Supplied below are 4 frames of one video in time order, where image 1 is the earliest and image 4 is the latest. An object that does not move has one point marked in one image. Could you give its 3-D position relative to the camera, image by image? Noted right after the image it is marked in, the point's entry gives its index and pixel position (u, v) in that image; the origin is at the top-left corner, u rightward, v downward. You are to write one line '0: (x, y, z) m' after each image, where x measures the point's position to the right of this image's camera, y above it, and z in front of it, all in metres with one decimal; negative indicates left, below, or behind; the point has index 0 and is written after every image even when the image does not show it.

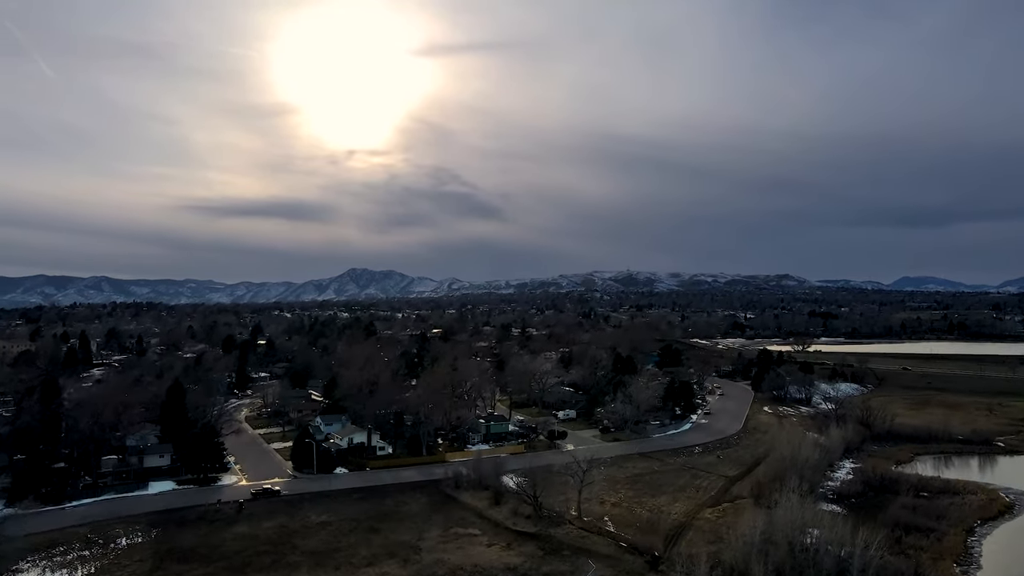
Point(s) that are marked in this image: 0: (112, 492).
0: (-12.5, -6.3, +19.1) m
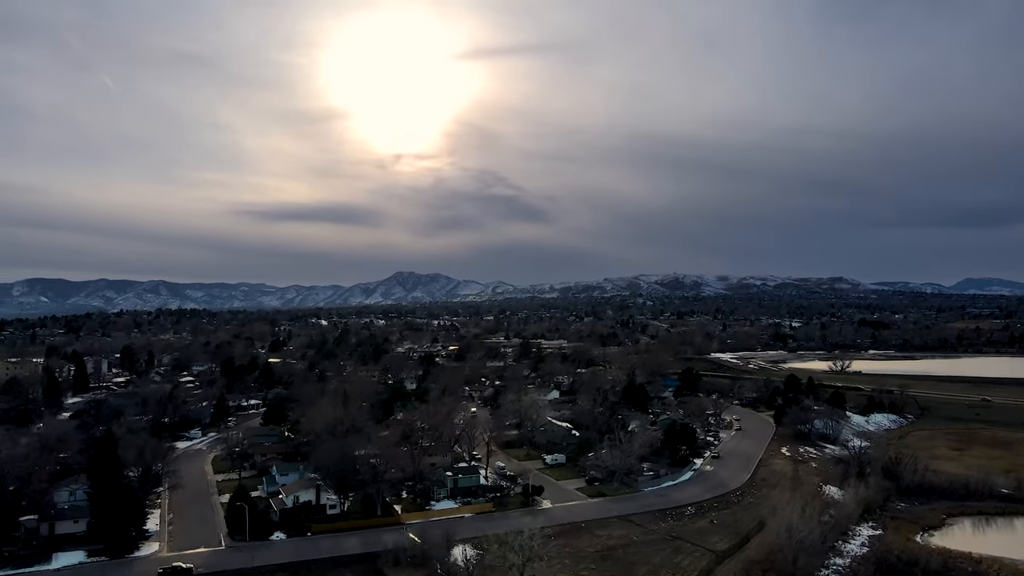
0: (-14.2, -7.9, +17.5) m
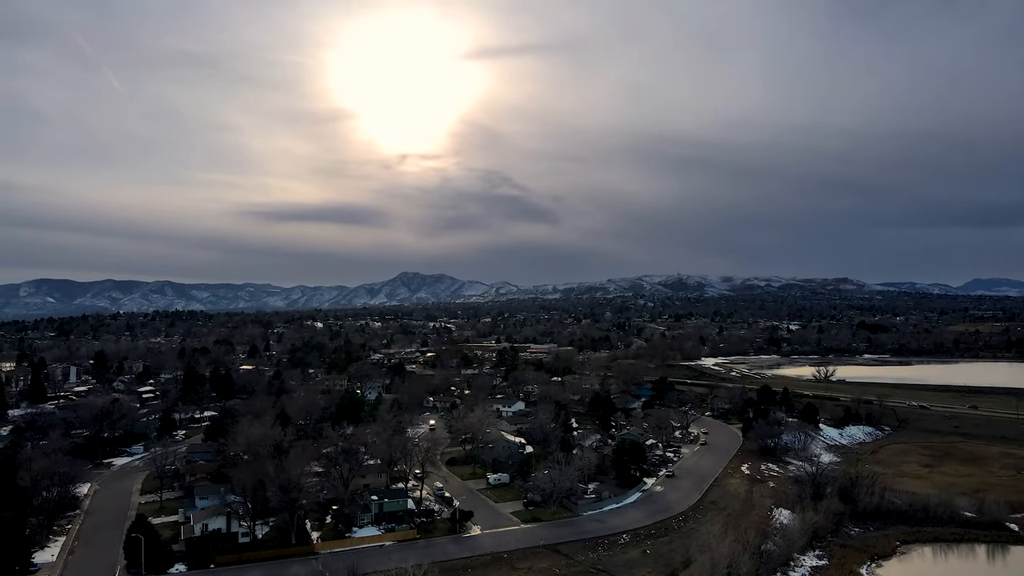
0: (-17.1, -8.5, +16.5) m
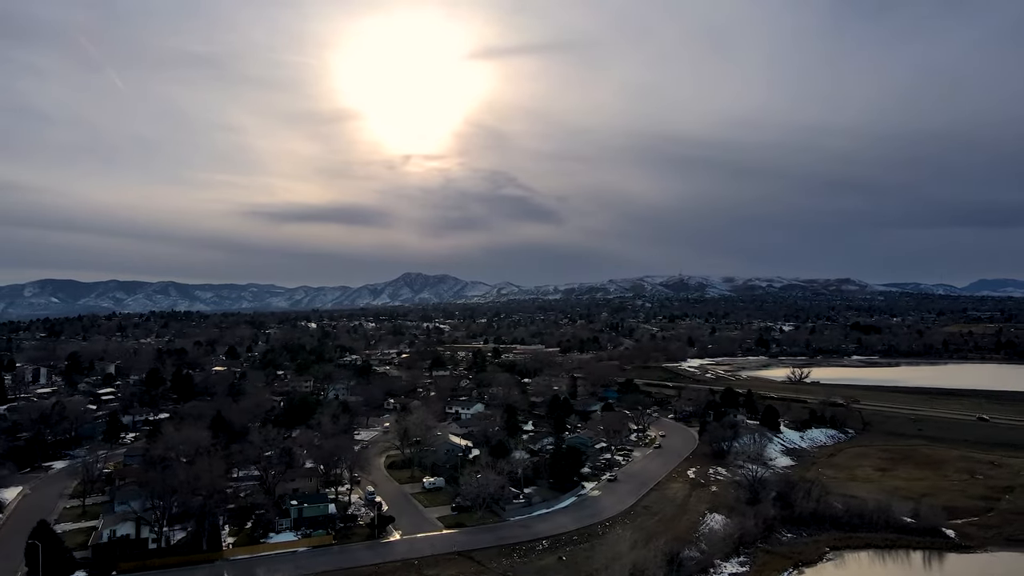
0: (-20.2, -8.6, +16.3) m
